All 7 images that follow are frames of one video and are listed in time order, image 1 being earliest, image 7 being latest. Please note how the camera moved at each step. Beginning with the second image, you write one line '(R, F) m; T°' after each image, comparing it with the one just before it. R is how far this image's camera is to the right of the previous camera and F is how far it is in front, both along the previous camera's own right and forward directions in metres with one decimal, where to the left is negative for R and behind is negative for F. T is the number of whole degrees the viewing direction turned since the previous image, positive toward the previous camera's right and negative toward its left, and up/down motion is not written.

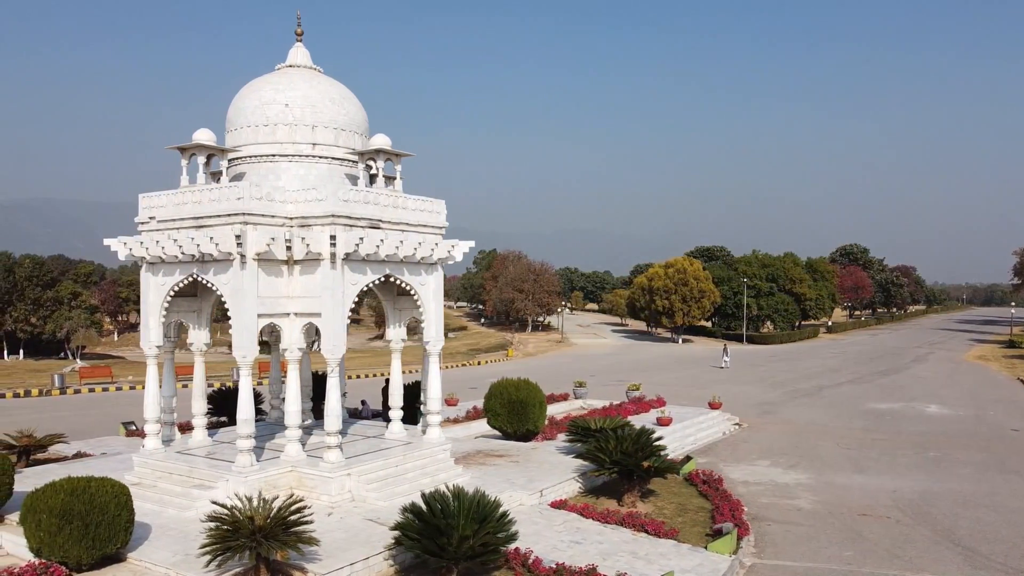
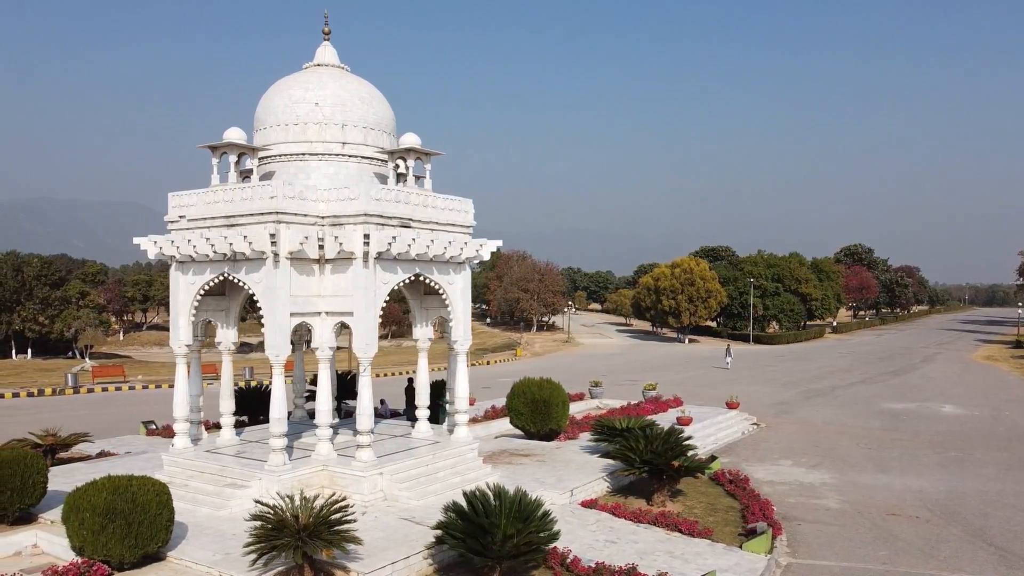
(-0.5, 0.0) m; 0°
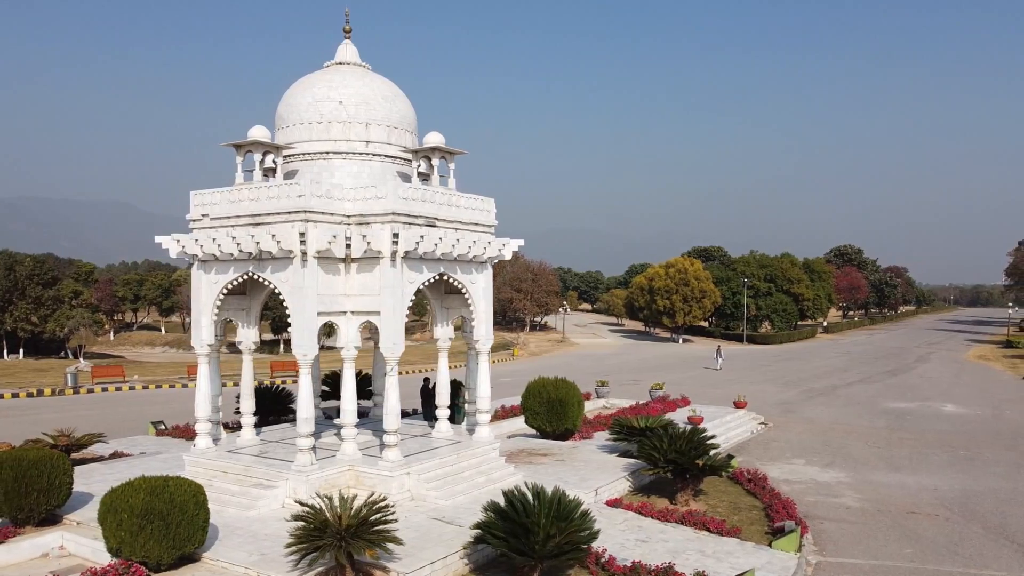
(-0.6, 0.0) m; +1°
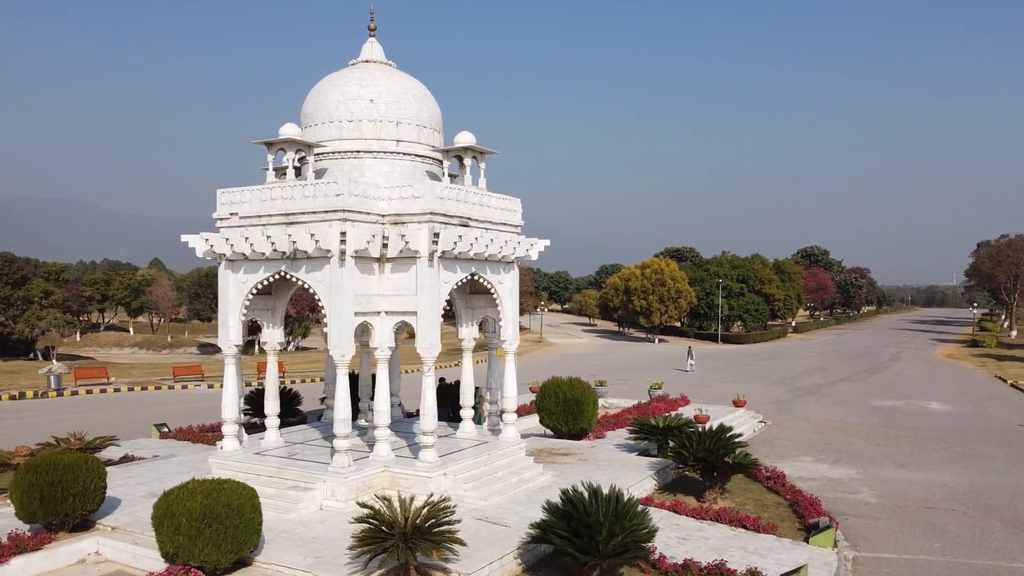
(-1.2, 0.0) m; +2°
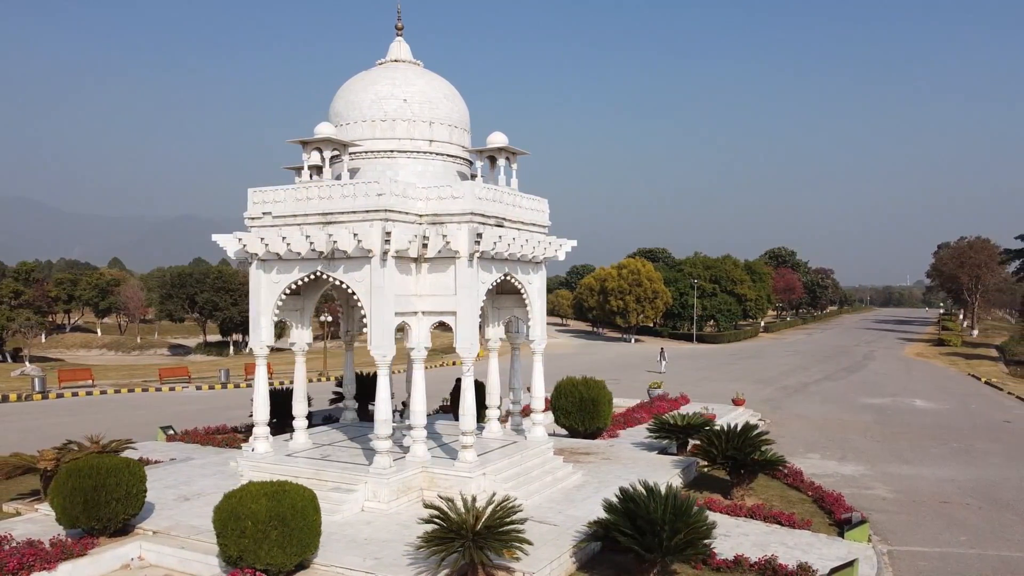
(-1.2, 0.0) m; +2°
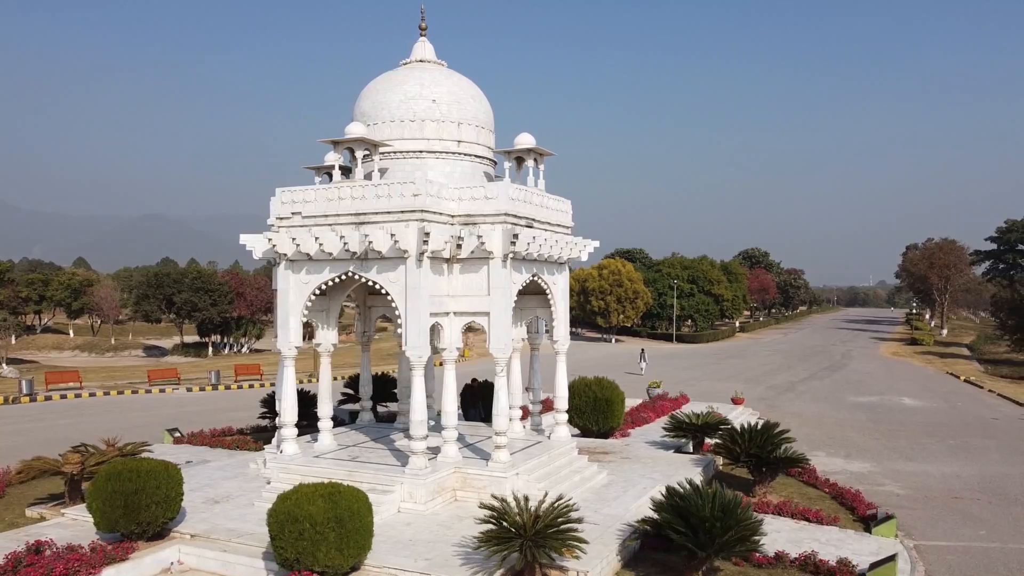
(-1.0, 0.0) m; +2°
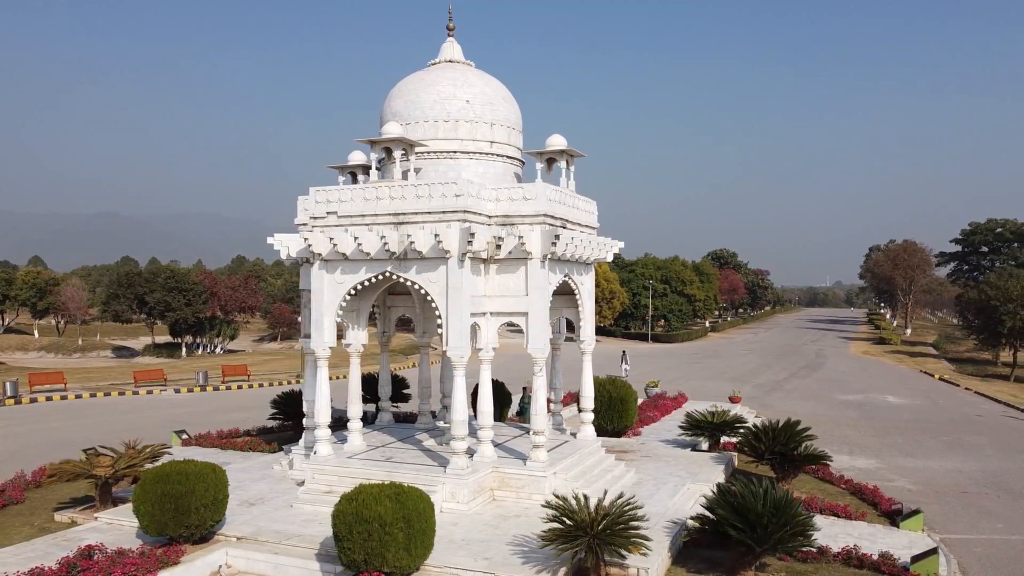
(-1.2, 0.0) m; +2°
